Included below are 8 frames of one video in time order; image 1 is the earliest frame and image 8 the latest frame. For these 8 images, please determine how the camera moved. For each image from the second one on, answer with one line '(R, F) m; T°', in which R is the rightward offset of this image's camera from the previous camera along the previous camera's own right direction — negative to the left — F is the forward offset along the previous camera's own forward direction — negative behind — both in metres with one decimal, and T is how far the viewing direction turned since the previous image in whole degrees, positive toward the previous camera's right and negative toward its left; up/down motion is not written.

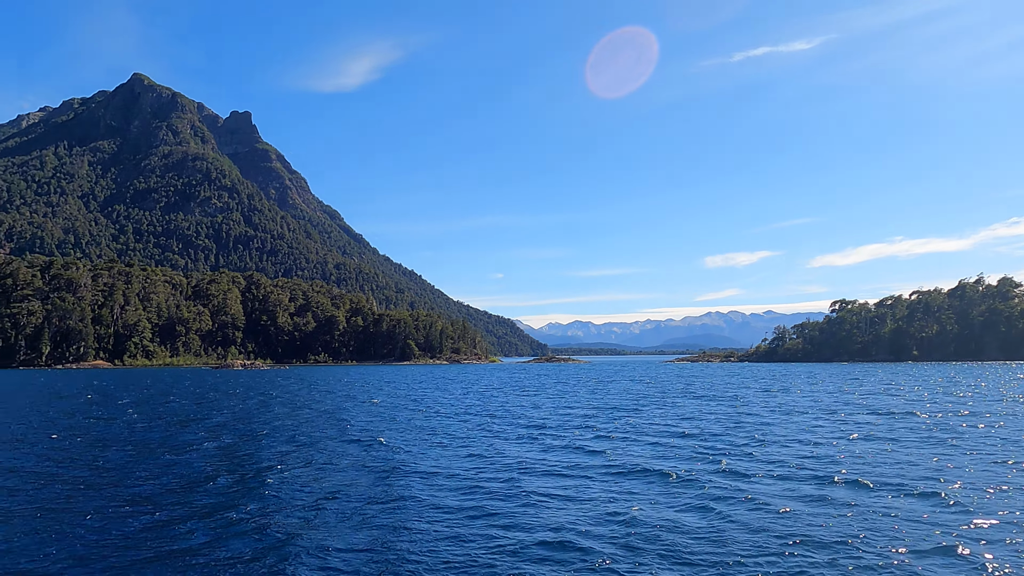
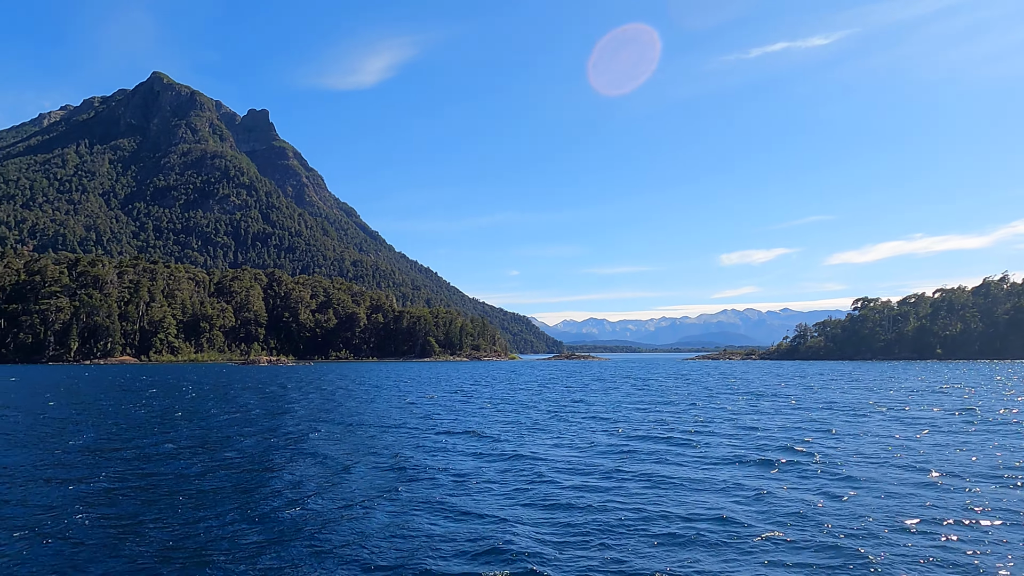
(-0.7, -0.5) m; -1°
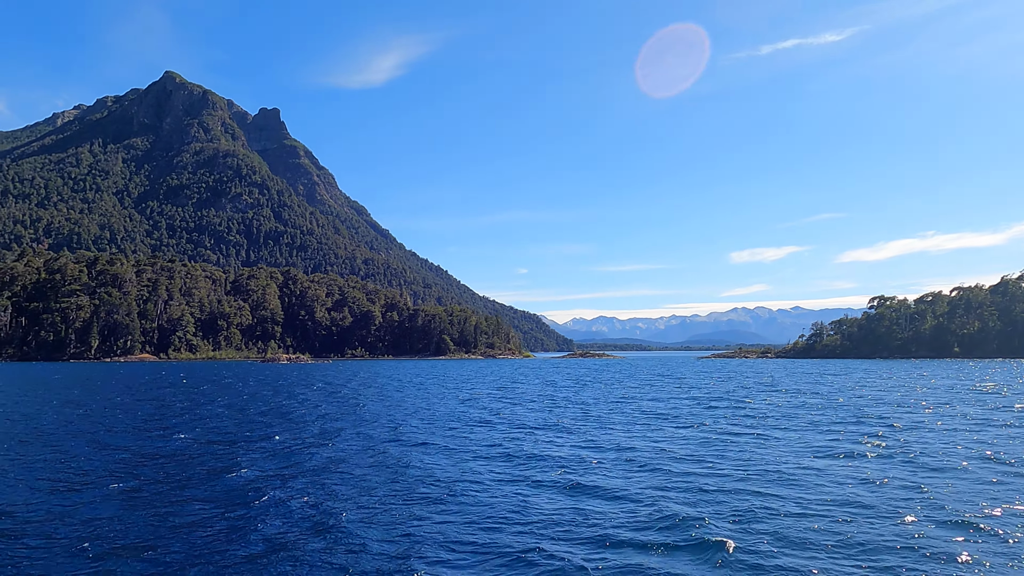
(-0.8, -0.4) m; -1°
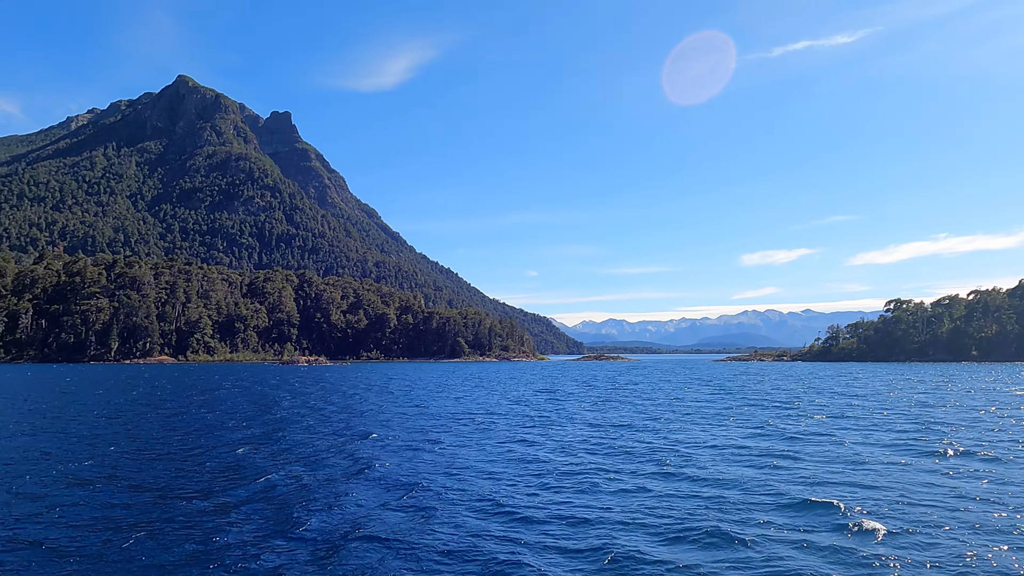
(-0.8, -0.4) m; -1°
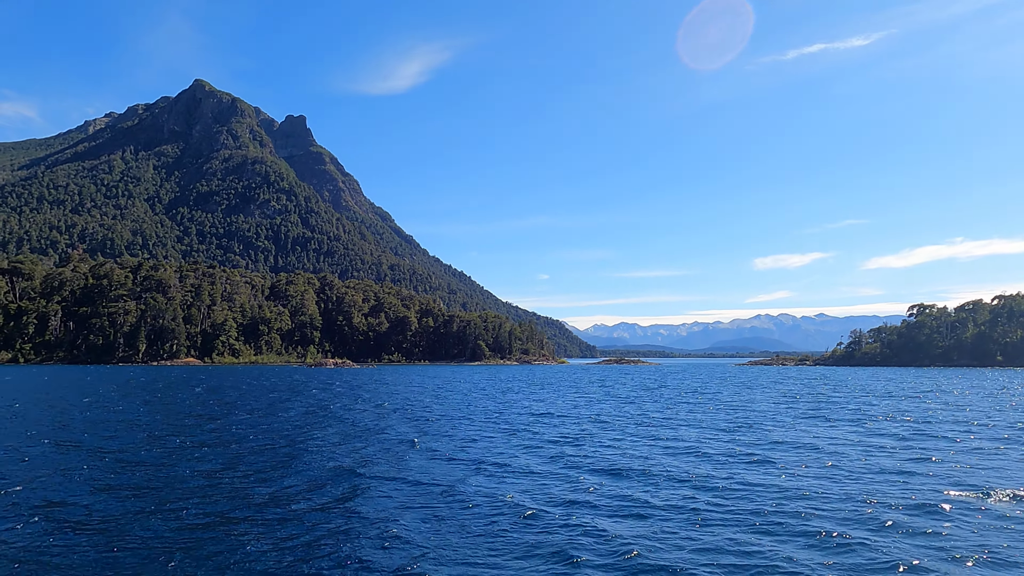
(-1.4, -0.8) m; -1°
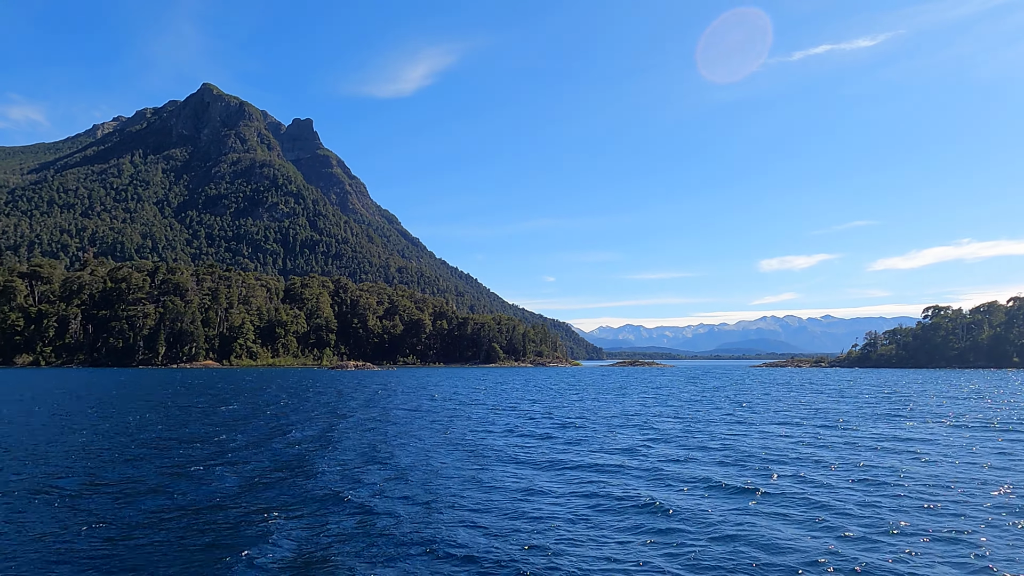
(-1.4, -0.8) m; 0°
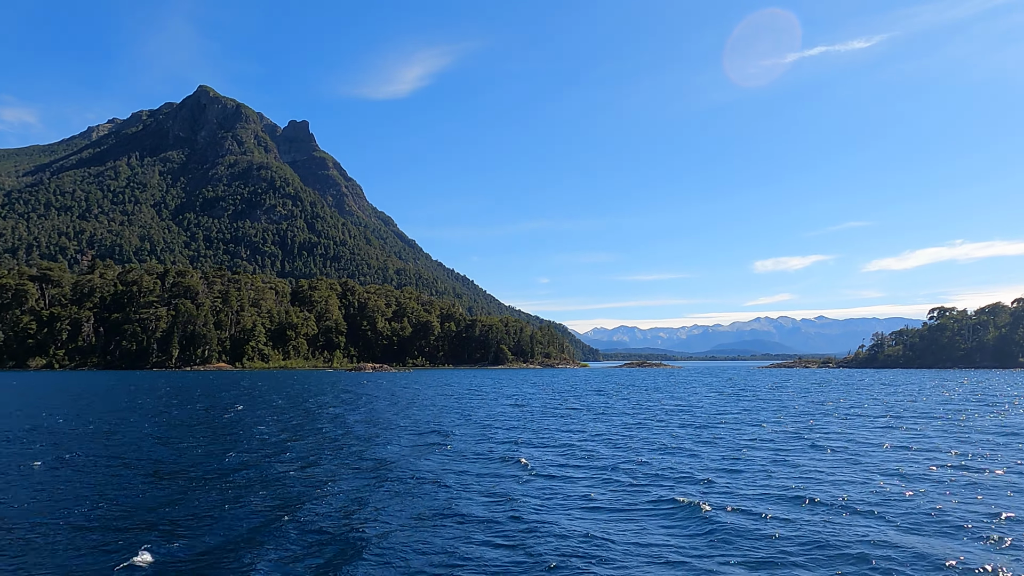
(-2.2, -1.2) m; 0°
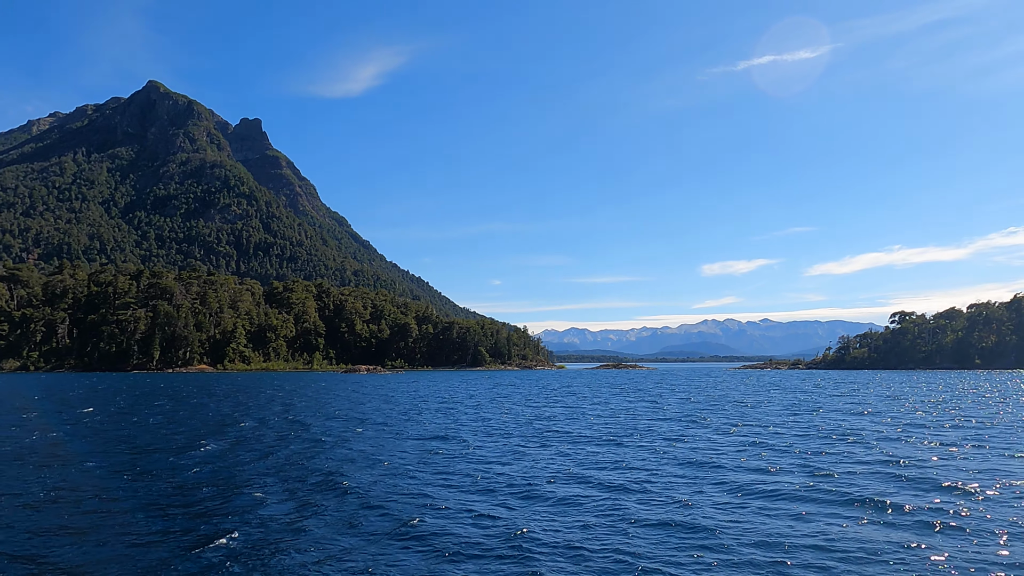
(-4.4, -2.3) m; +3°
